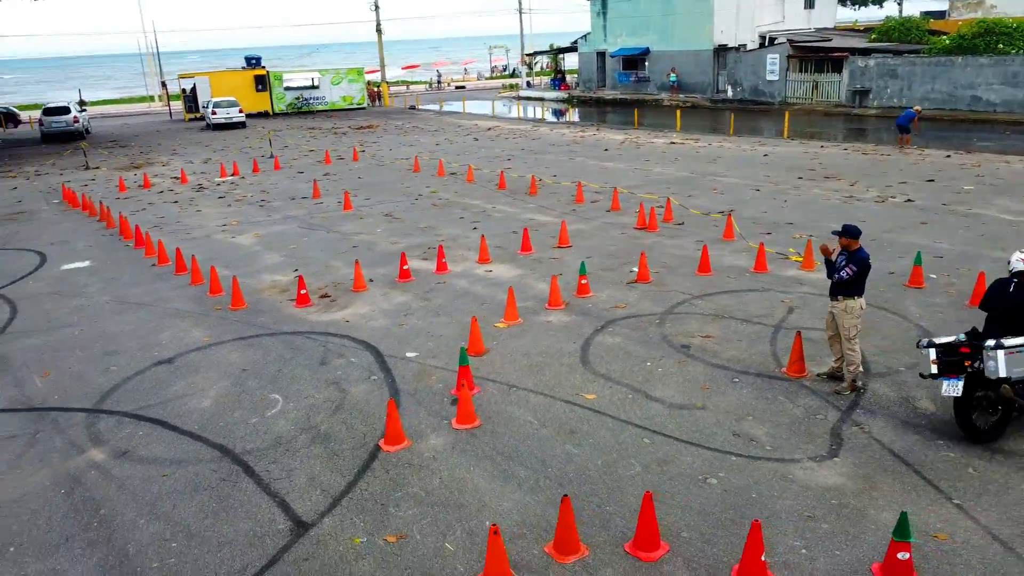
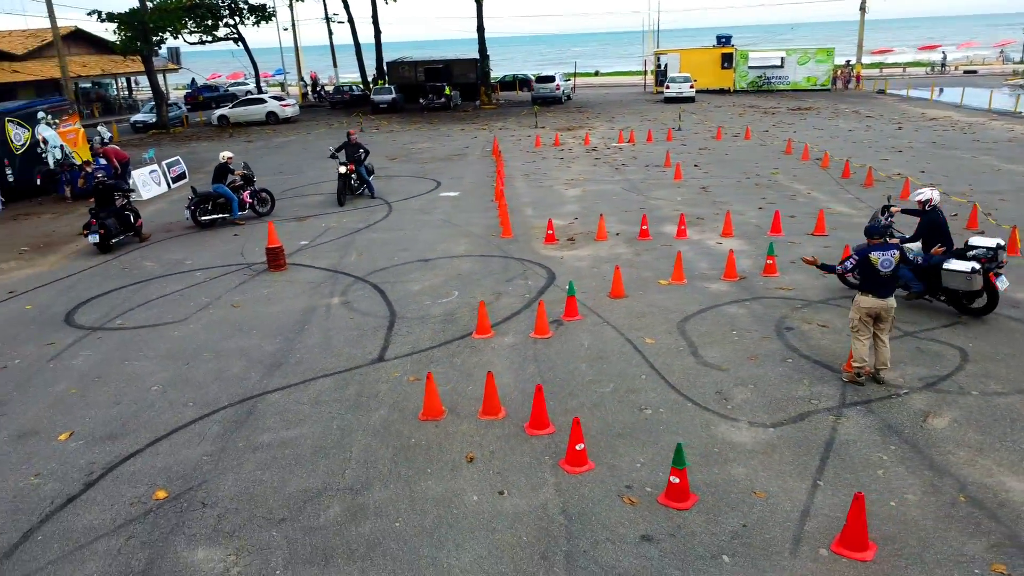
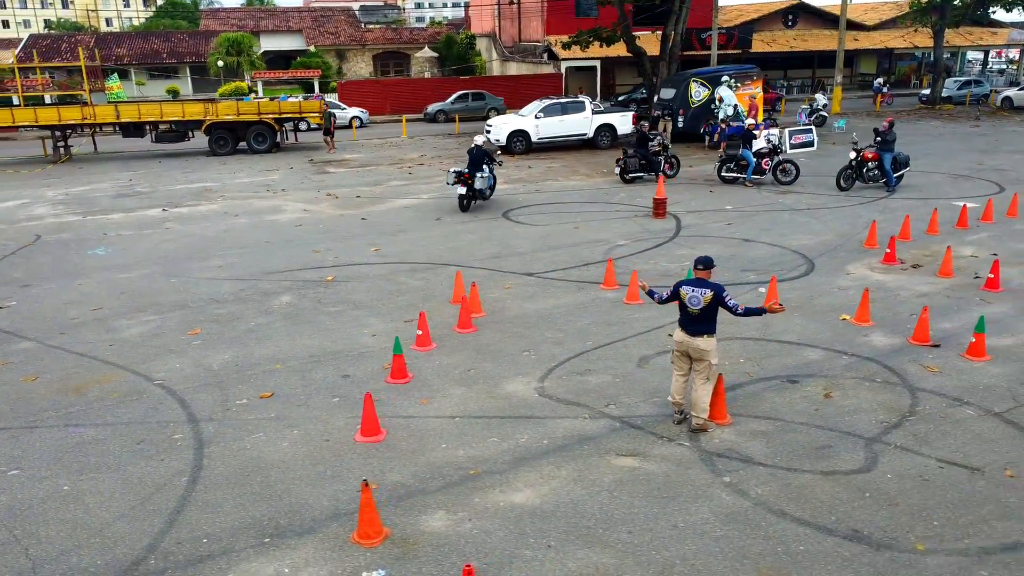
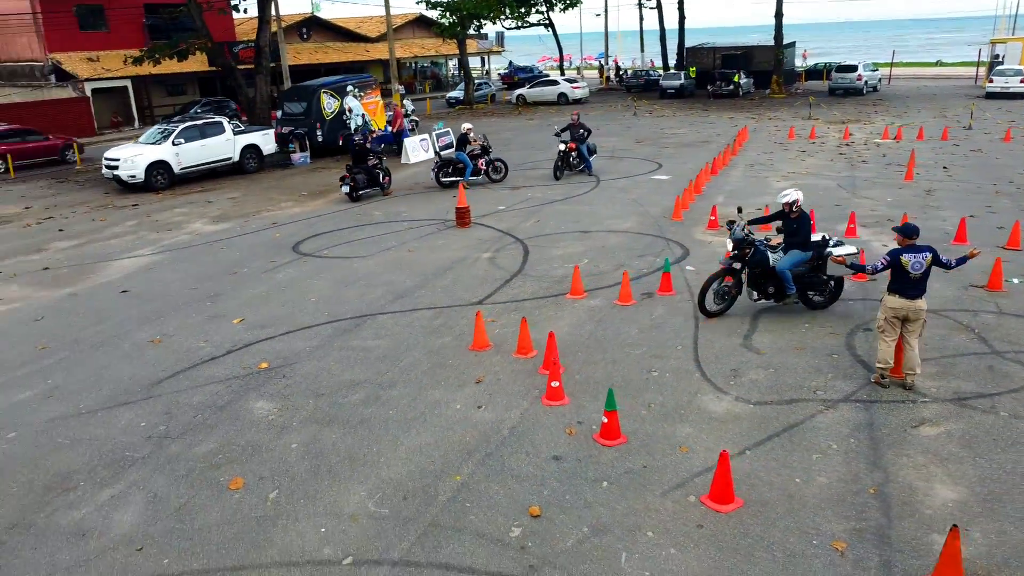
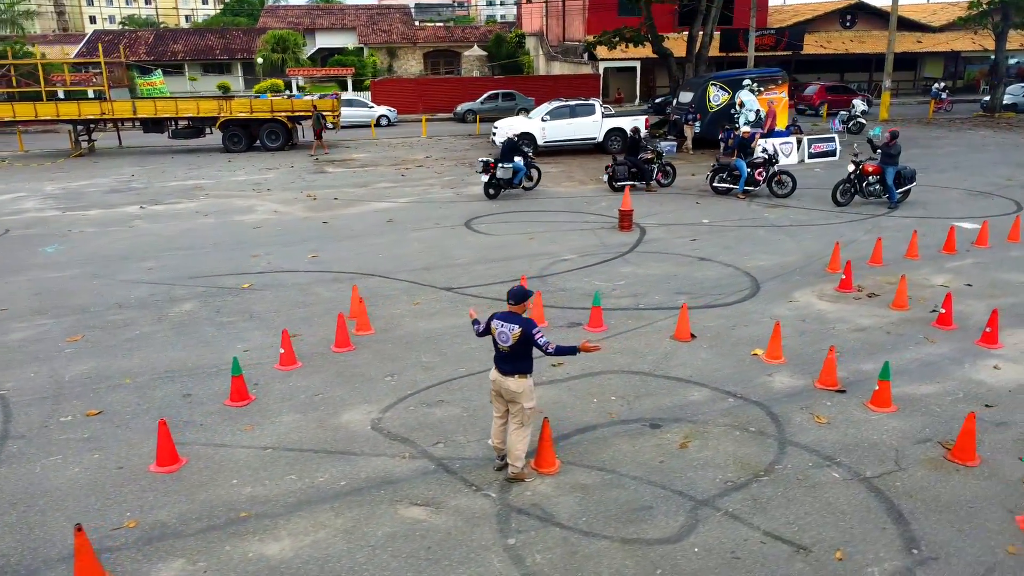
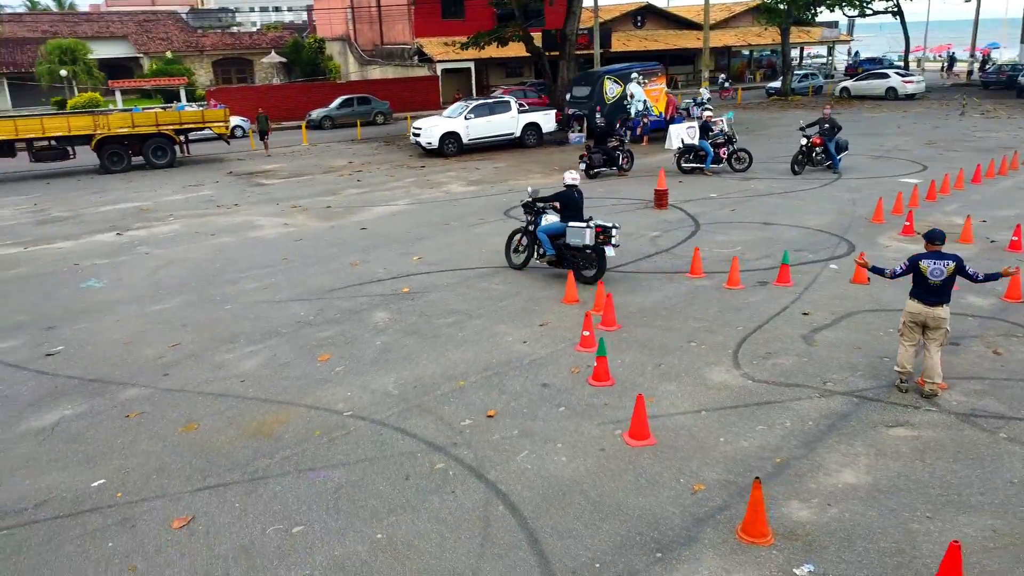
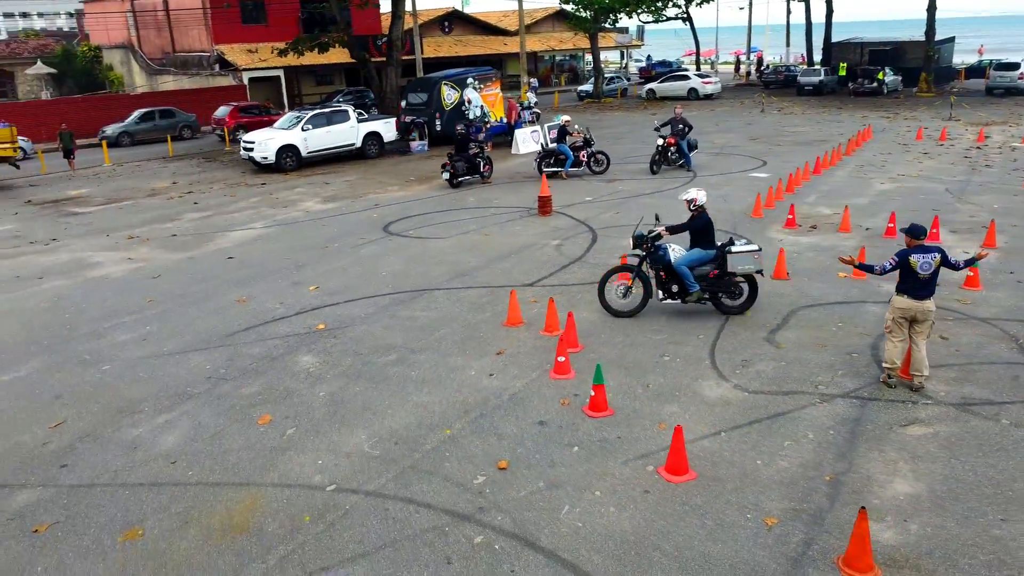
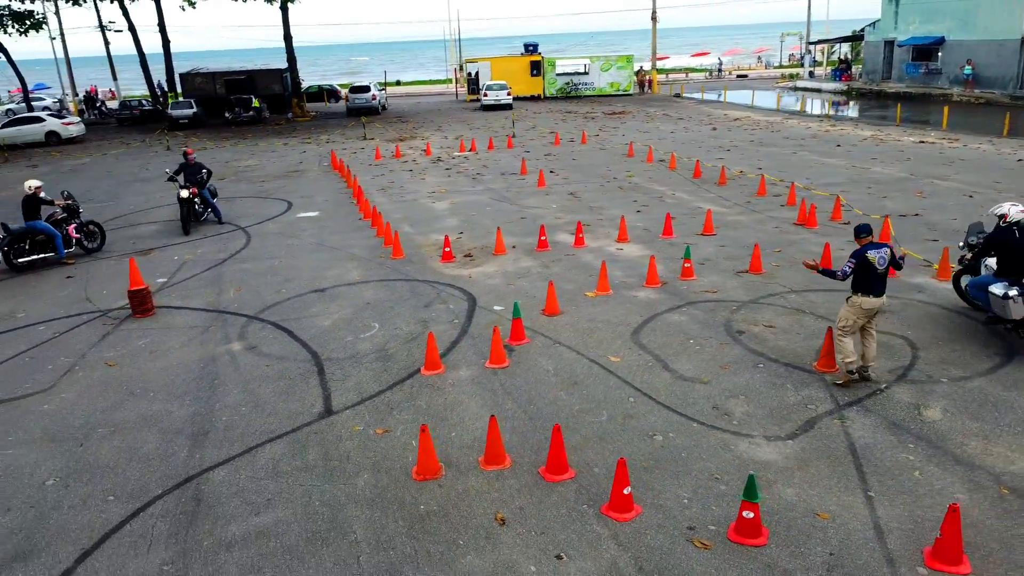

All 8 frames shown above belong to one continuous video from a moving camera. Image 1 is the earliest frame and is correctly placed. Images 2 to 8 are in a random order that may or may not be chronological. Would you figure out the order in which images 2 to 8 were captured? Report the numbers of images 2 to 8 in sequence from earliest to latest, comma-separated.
8, 2, 4, 7, 6, 3, 5
